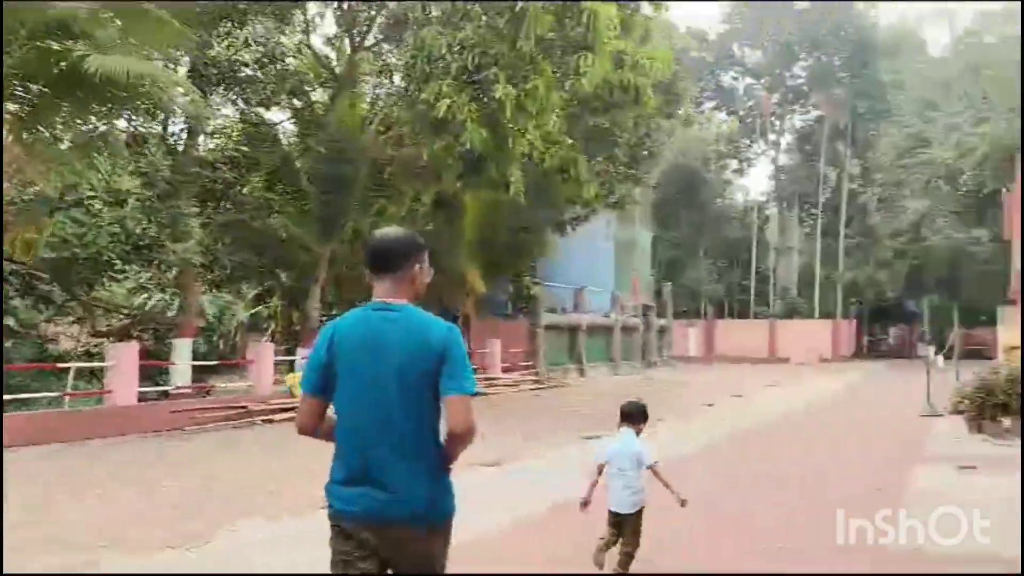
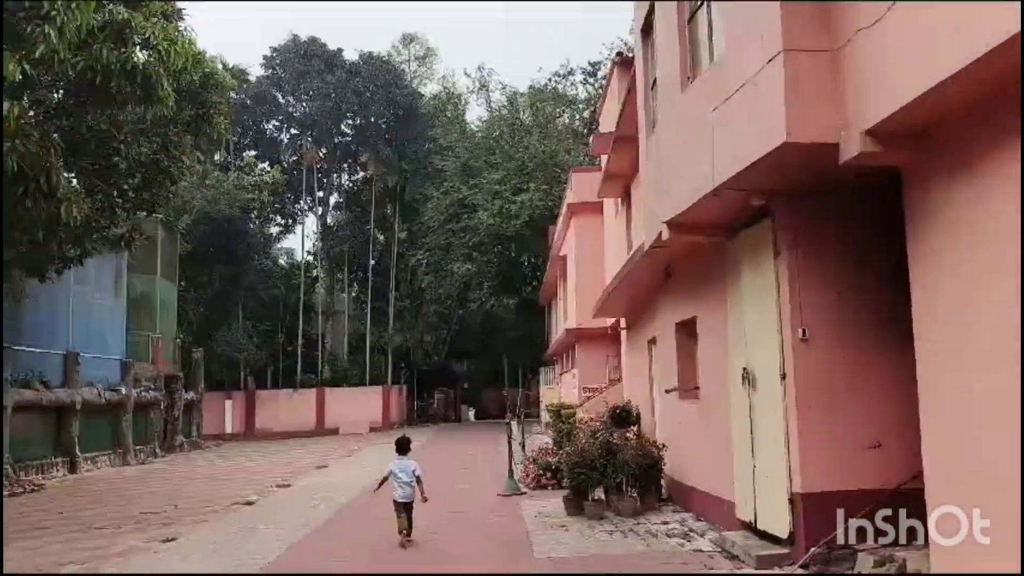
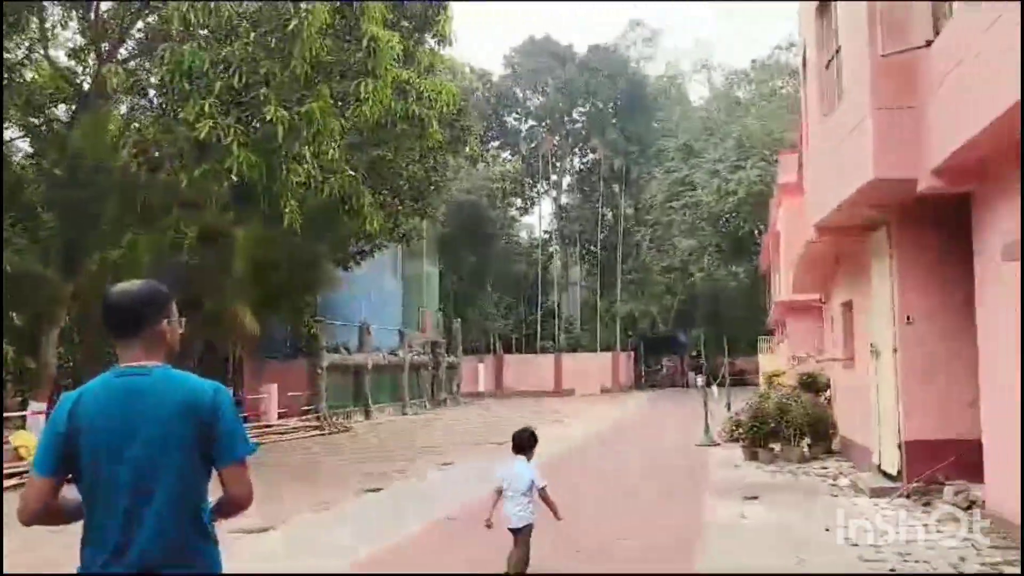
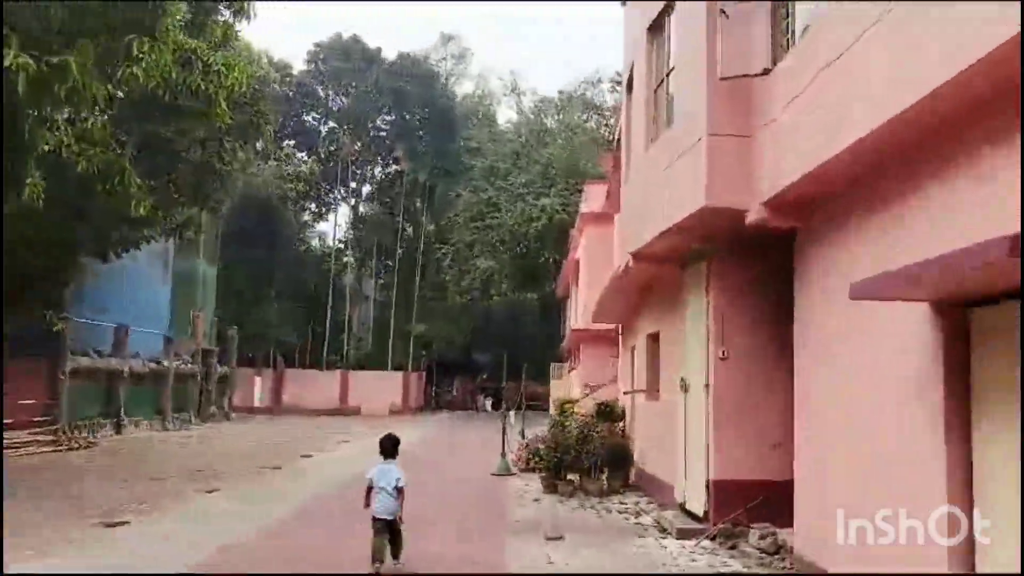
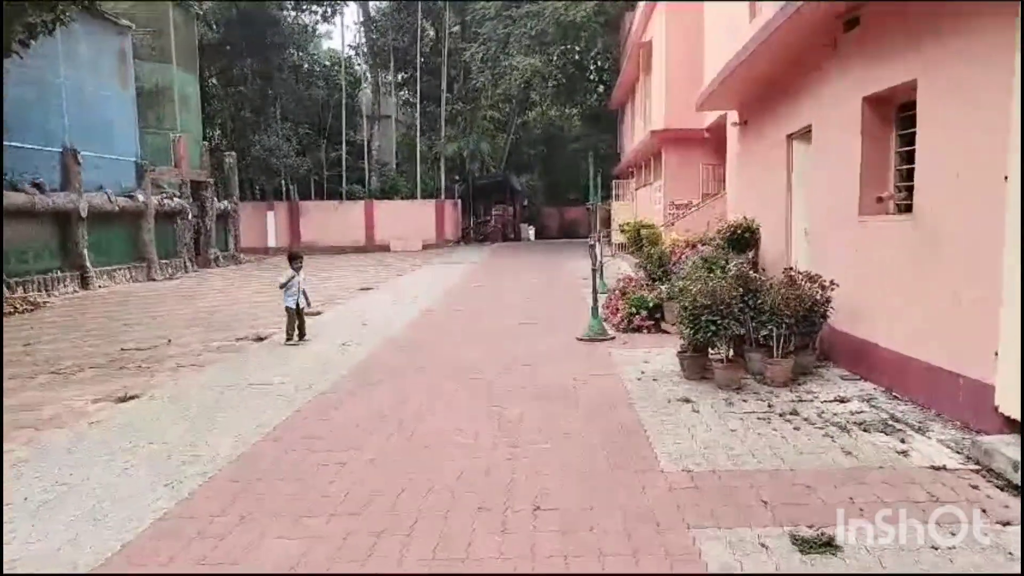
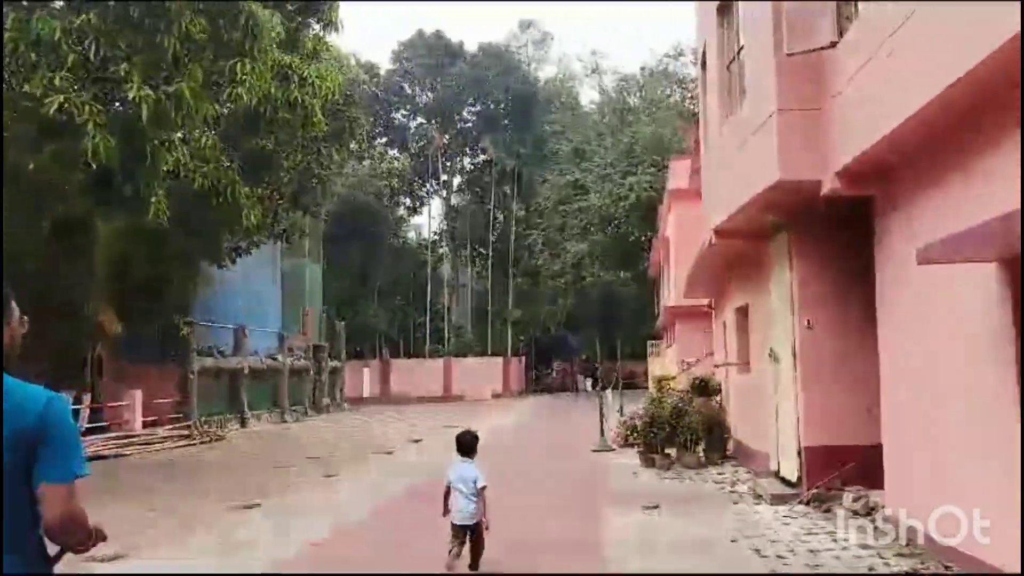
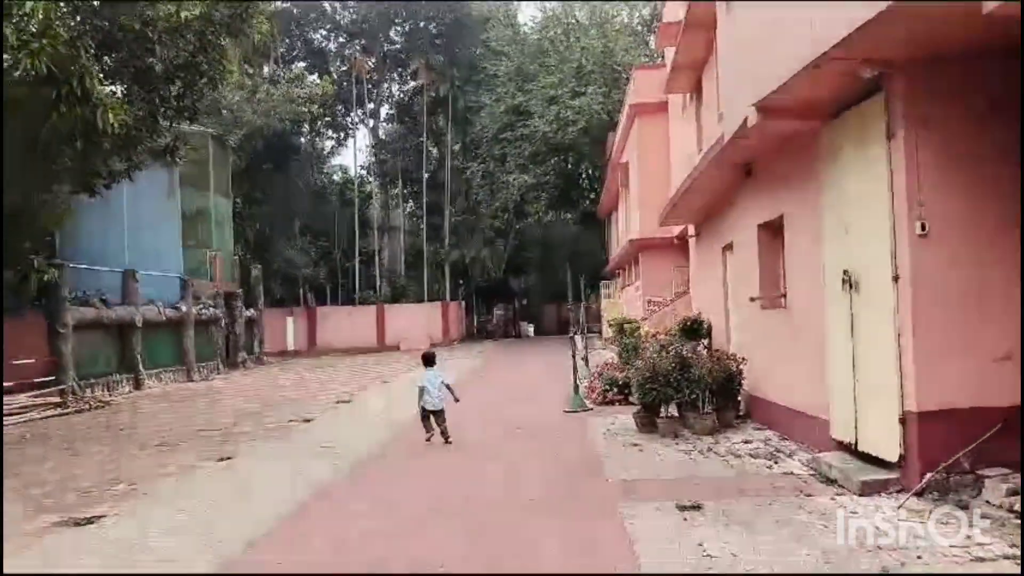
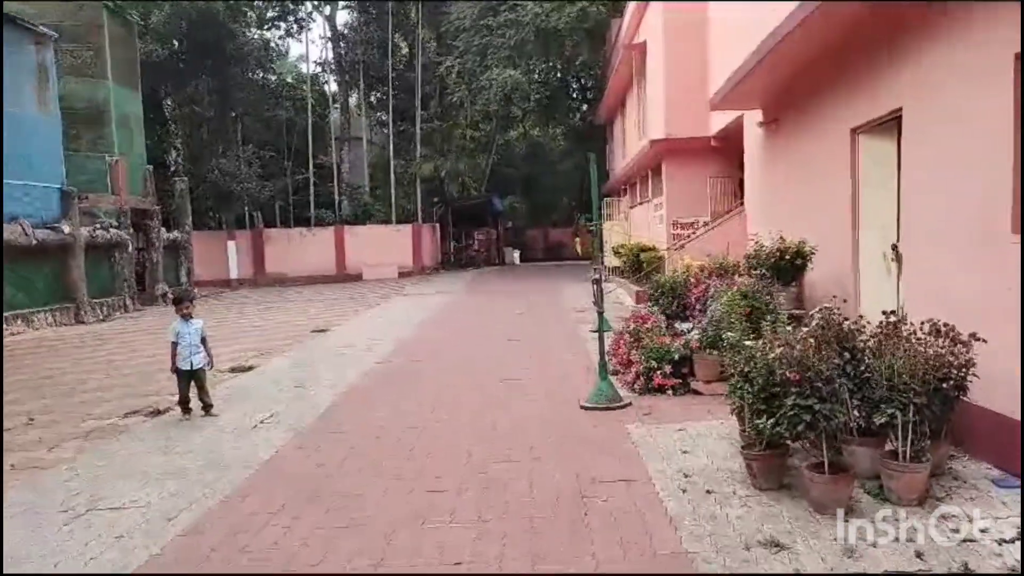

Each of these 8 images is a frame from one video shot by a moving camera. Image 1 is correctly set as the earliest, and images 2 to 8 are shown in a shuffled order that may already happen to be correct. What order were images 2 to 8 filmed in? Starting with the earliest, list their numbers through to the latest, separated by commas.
3, 6, 4, 2, 7, 5, 8
